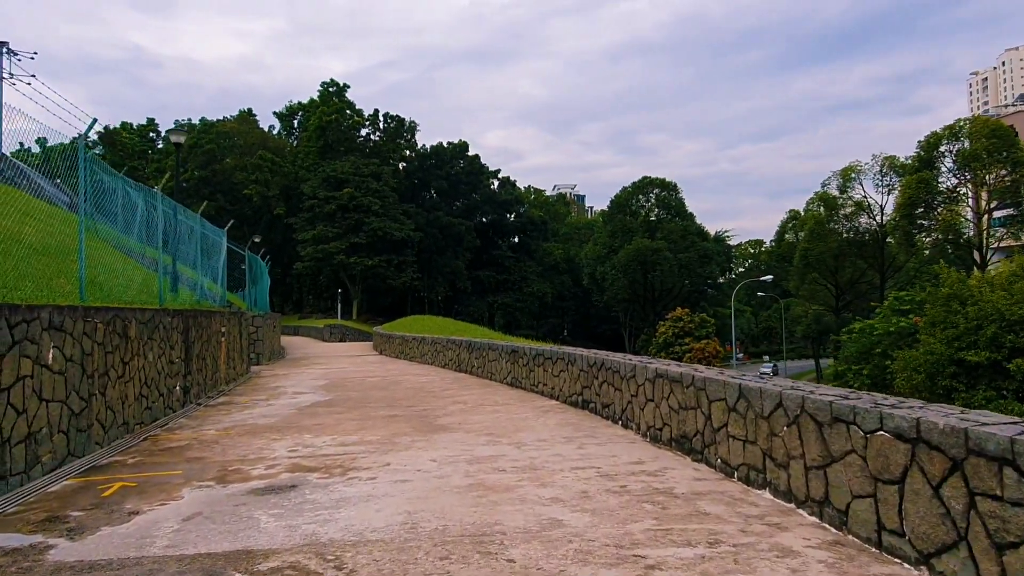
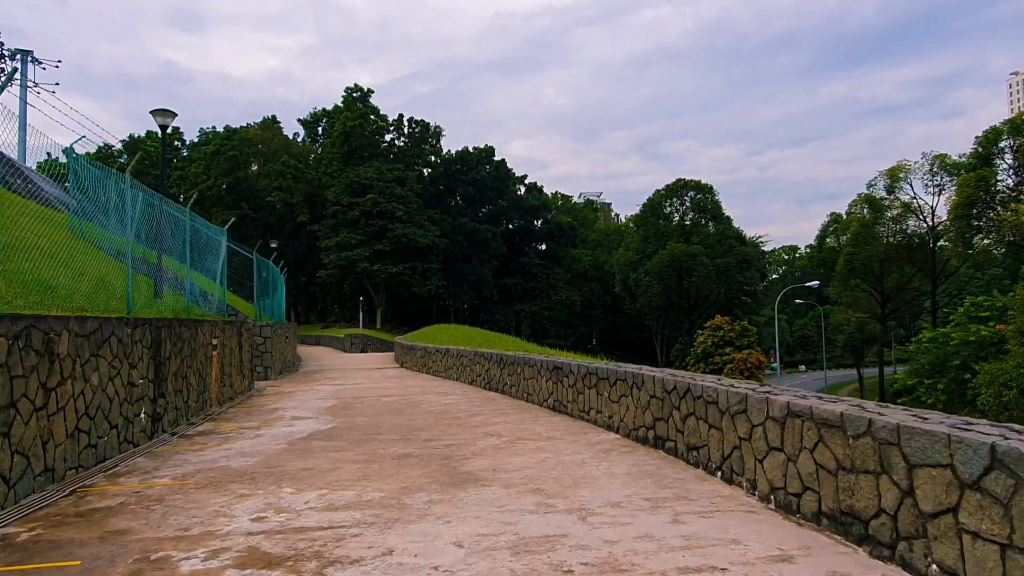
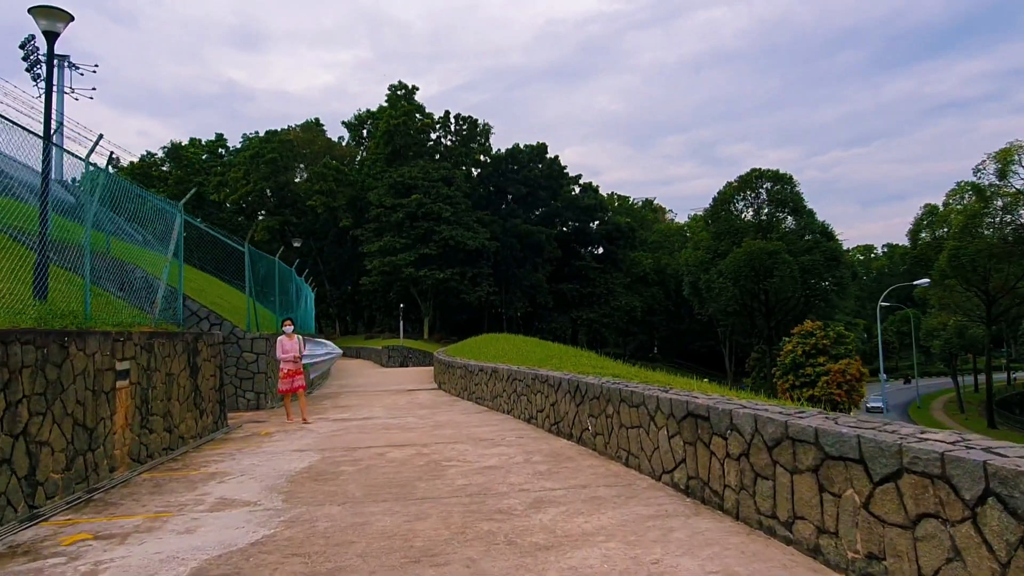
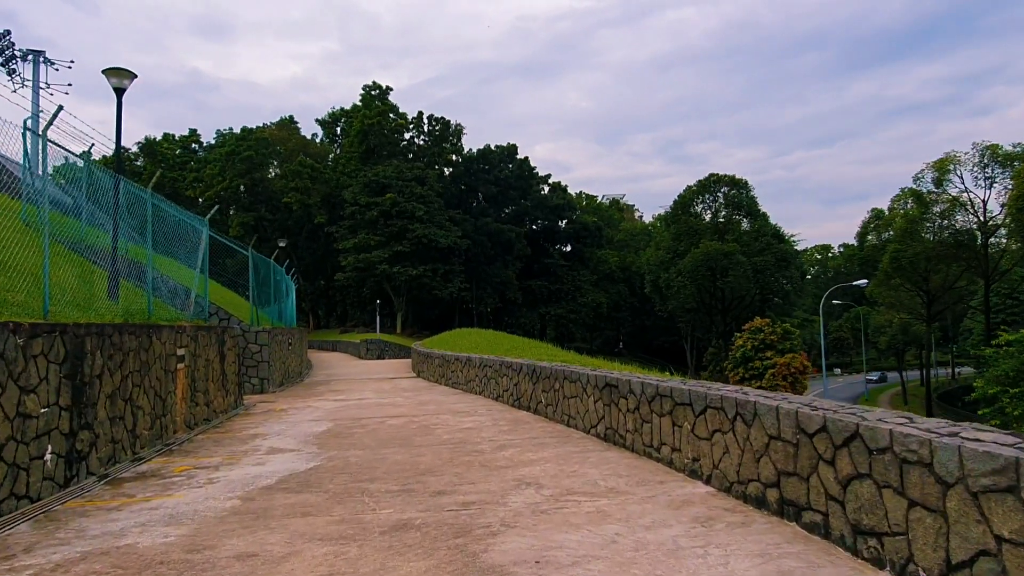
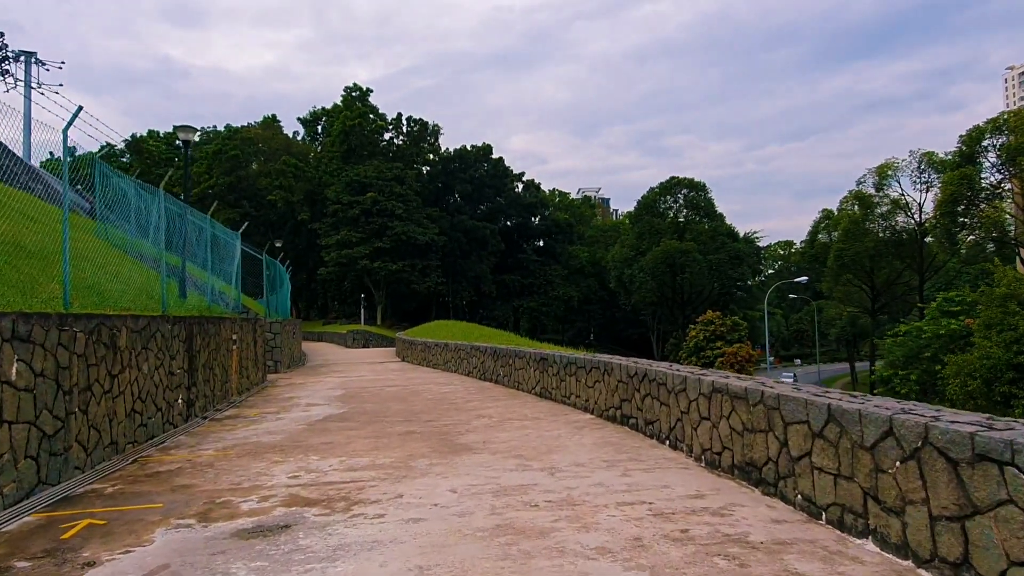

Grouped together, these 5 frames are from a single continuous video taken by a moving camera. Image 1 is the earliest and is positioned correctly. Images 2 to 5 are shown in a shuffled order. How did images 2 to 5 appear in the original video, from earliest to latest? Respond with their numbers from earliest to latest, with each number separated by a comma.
5, 2, 4, 3
